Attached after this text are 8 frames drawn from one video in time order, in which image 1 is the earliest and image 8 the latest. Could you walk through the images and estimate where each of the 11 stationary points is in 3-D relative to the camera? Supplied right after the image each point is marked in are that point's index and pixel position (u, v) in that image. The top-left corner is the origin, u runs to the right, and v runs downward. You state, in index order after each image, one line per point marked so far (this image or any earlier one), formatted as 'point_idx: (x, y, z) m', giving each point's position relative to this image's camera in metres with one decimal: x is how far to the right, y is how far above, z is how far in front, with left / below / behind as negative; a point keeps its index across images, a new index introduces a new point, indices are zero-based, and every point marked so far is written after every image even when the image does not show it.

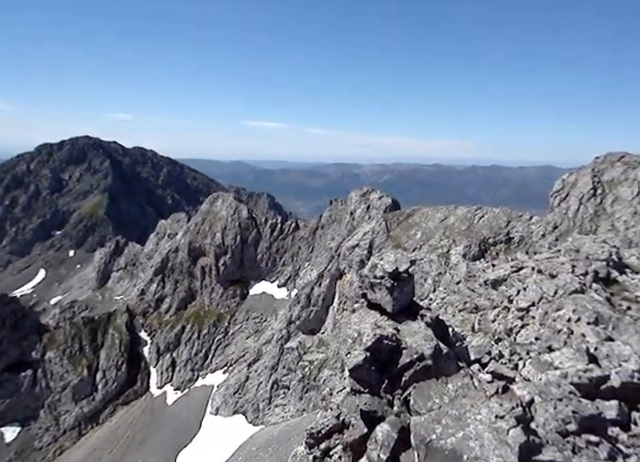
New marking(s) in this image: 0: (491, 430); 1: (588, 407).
0: (+6.2, -7.2, +16.7) m
1: (+11.5, -7.5, +19.6) m
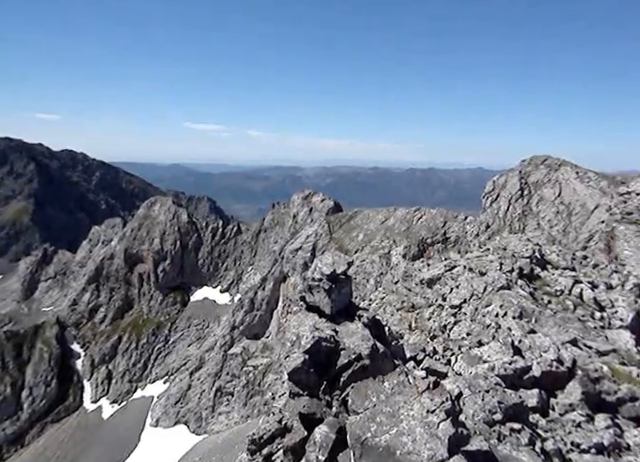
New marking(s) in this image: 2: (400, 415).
0: (+3.9, -7.3, +17.4) m
1: (+8.7, -7.5, +20.9) m
2: (+3.1, -7.3, +18.4) m
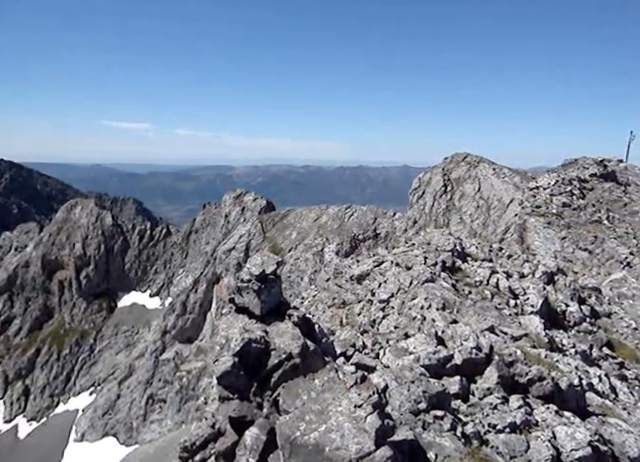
0: (+1.1, -7.3, +17.8) m
1: (+5.5, -7.3, +22.0) m
2: (+0.3, -7.3, +18.7) m
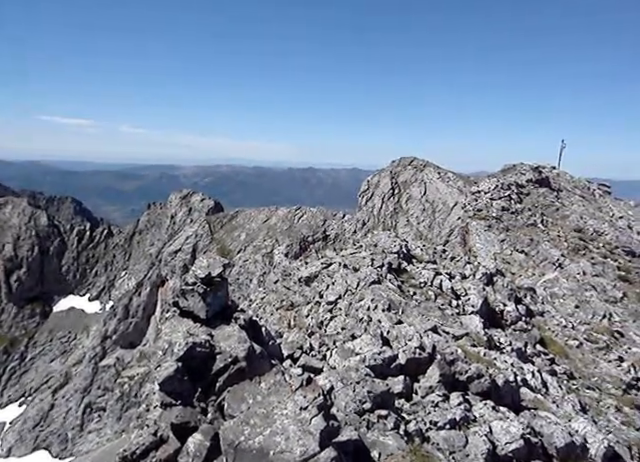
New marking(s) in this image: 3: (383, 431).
0: (-1.0, -7.4, +17.7) m
1: (+2.9, -7.4, +22.3) m
2: (-2.0, -7.4, +18.5) m
3: (+2.7, -8.5, +19.7) m
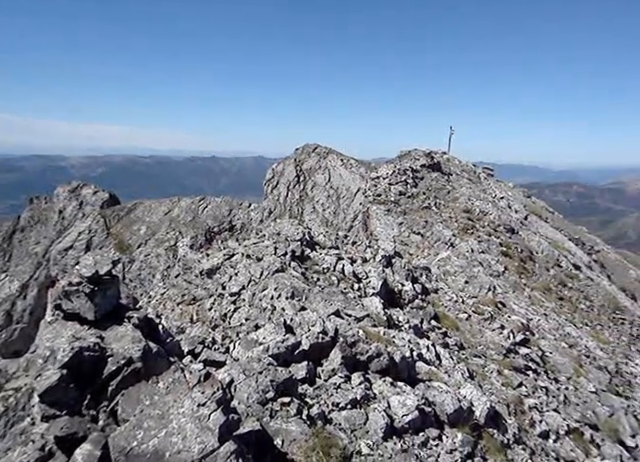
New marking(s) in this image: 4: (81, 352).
0: (-4.9, -7.0, +17.1) m
1: (-1.9, -6.9, +22.4) m
2: (-6.0, -7.1, +17.7) m
3: (-1.5, -8.0, +19.8) m
4: (-10.8, -5.4, +20.6) m
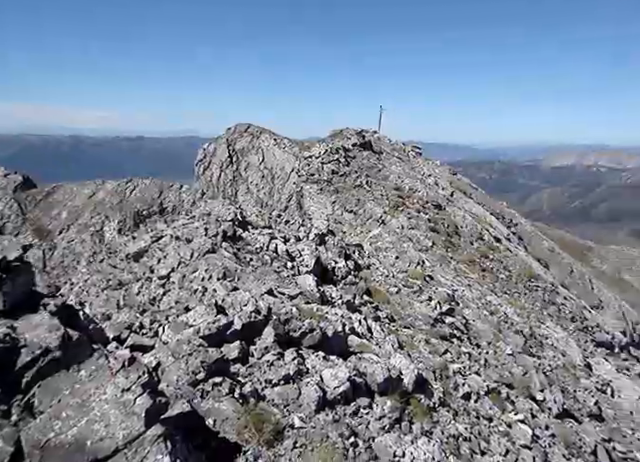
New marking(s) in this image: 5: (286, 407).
0: (-7.5, -6.2, +16.4) m
1: (-5.2, -5.8, +22.0) m
2: (-8.6, -6.3, +16.9) m
3: (-4.5, -7.1, +19.5) m
4: (-13.8, -4.6, +19.1) m
5: (-1.5, -7.6, +20.1) m
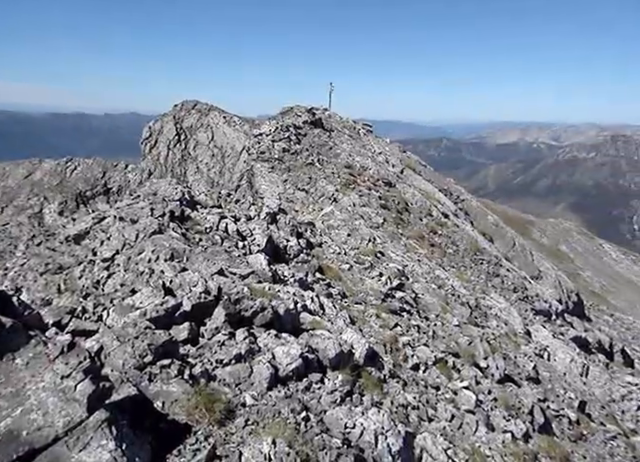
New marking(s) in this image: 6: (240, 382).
0: (-9.3, -5.5, +15.6) m
1: (-7.5, -4.8, +21.4) m
2: (-10.4, -5.6, +16.0) m
3: (-6.5, -6.1, +19.0) m
4: (-15.9, -3.9, +17.6) m
5: (-3.7, -6.6, +19.9) m
6: (-3.6, -6.6, +20.1) m
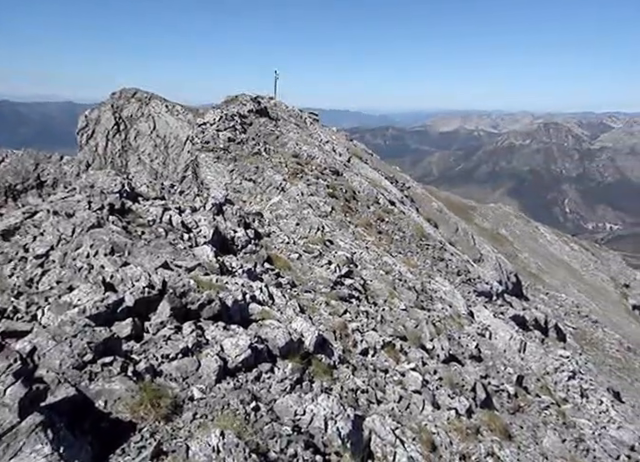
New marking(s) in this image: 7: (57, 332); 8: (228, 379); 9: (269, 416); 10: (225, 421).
0: (-11.0, -5.3, +14.5) m
1: (-9.9, -4.5, +20.4) m
2: (-12.2, -5.4, +14.8) m
3: (-8.6, -5.8, +18.2) m
4: (-17.8, -3.9, +15.8) m
5: (-5.8, -6.2, +19.3) m
6: (-5.8, -6.1, +19.5) m
7: (-11.6, -4.4, +20.0) m
8: (-4.0, -6.2, +19.6) m
9: (-2.0, -7.3, +18.3) m
10: (-3.5, -7.1, +17.2) m
